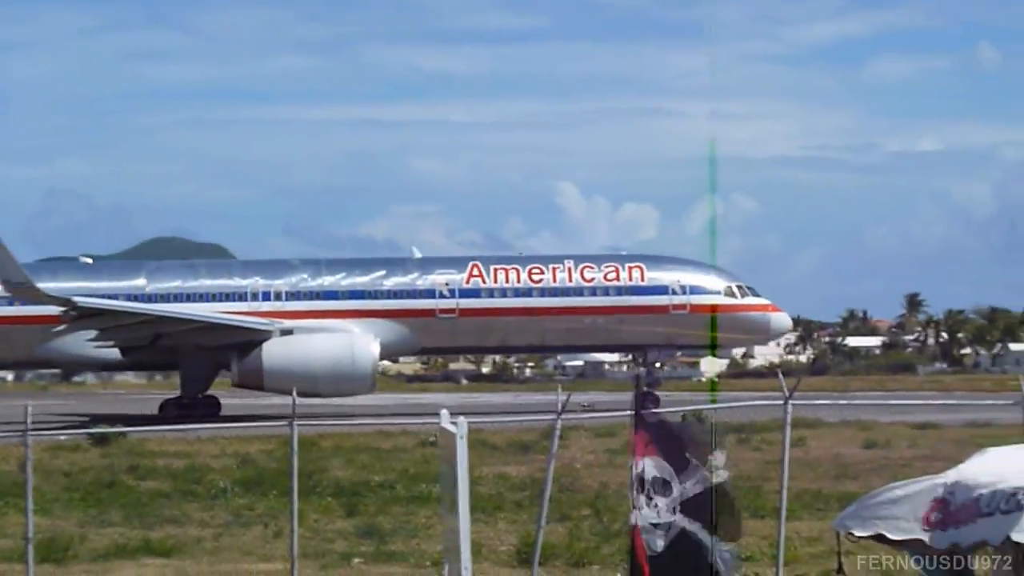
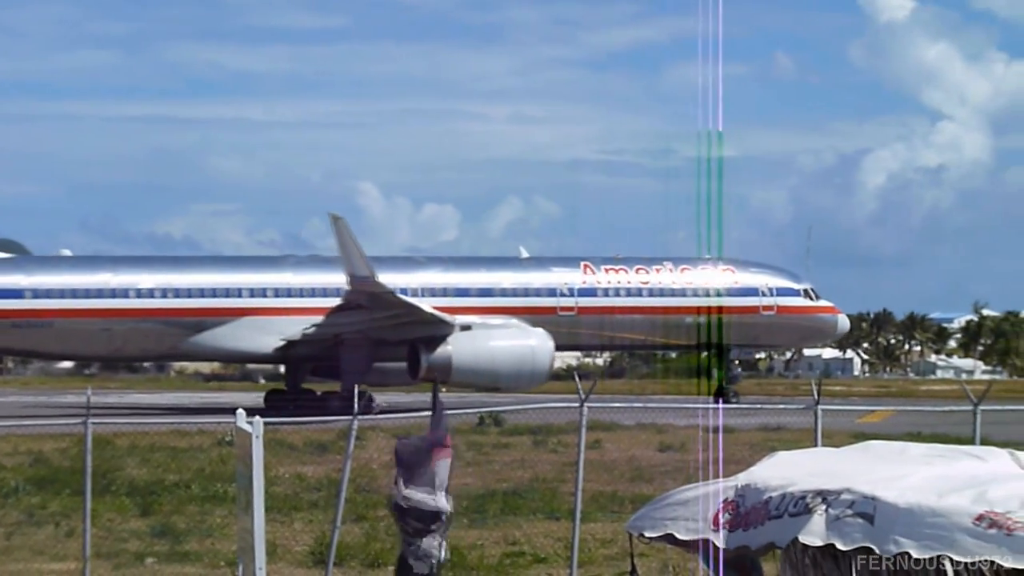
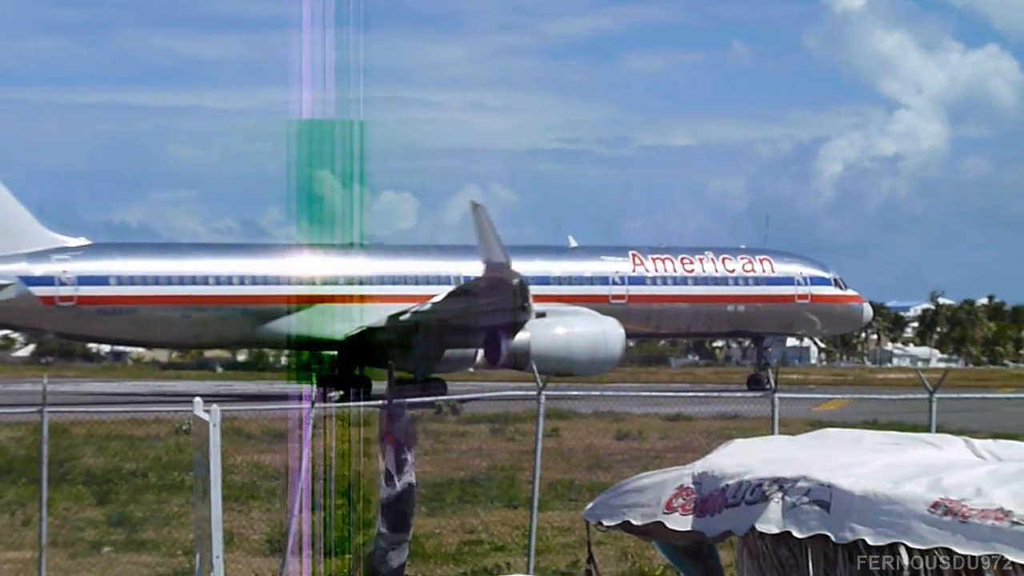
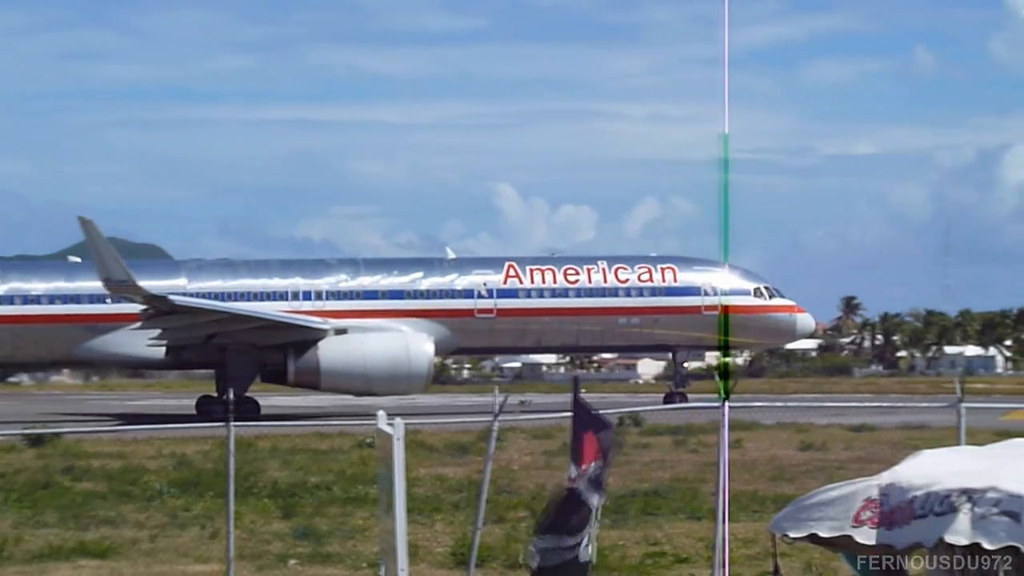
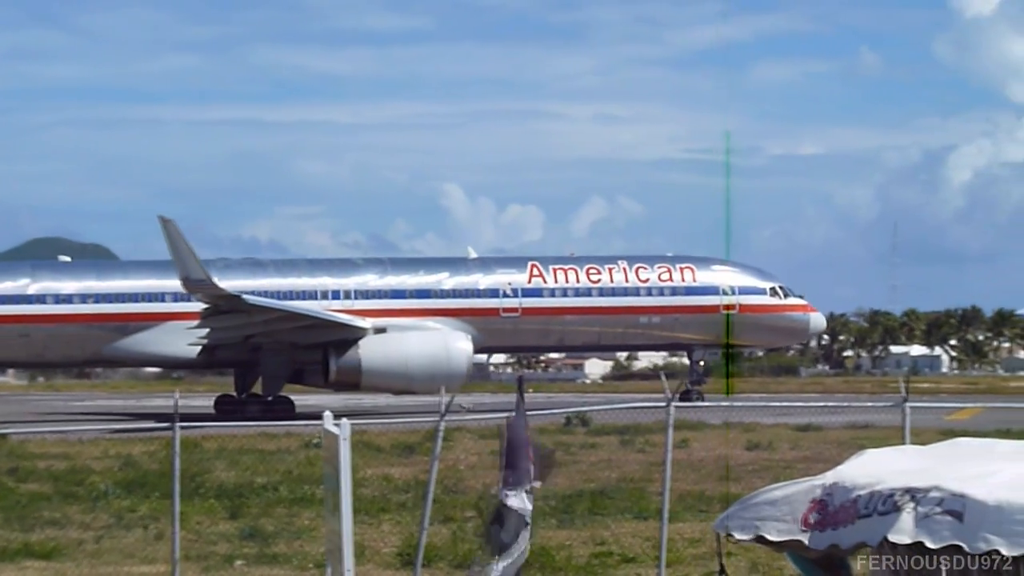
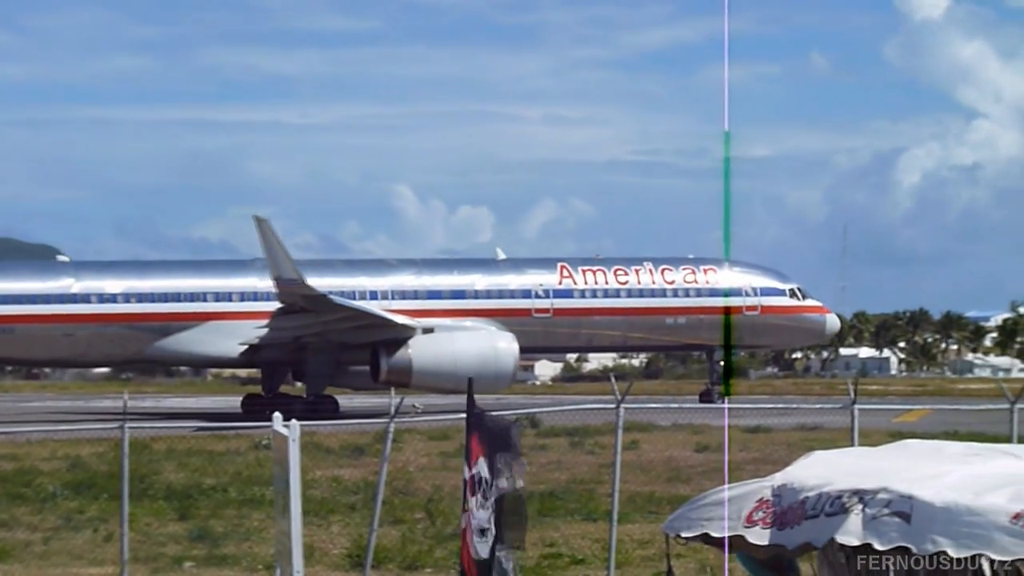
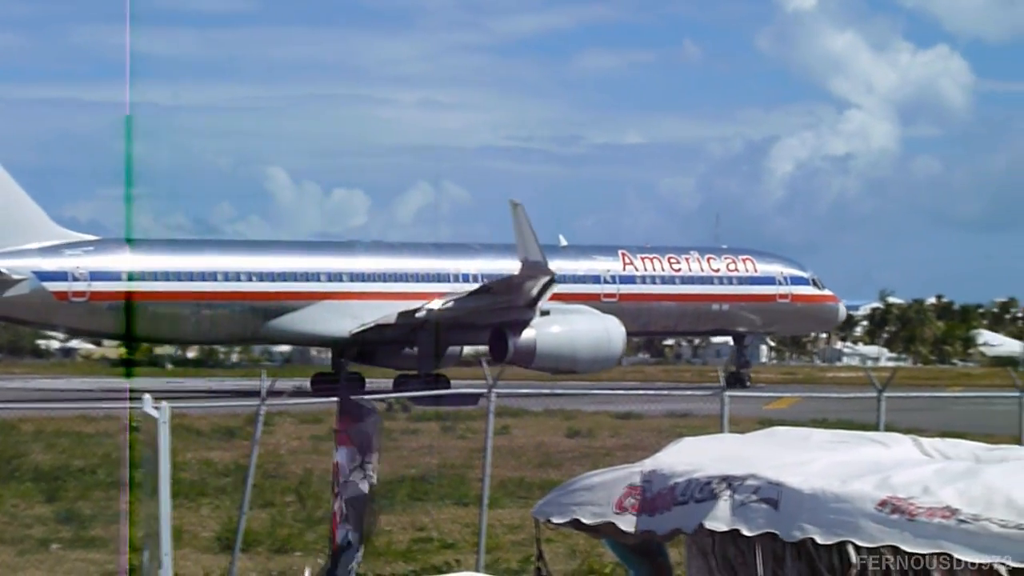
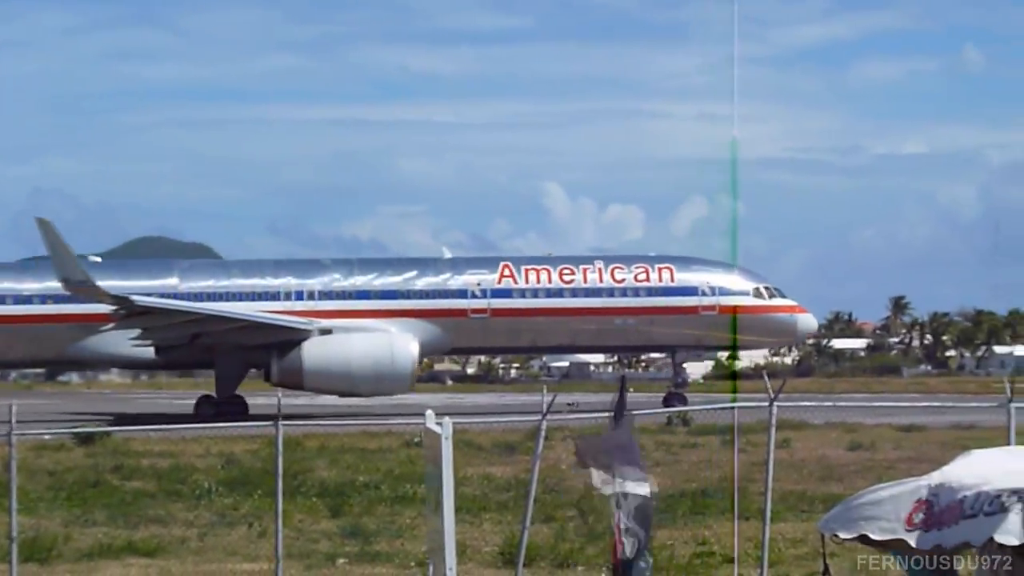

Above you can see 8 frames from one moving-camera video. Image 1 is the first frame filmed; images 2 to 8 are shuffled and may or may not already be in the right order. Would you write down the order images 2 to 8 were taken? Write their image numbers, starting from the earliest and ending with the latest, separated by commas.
8, 4, 5, 6, 2, 3, 7
